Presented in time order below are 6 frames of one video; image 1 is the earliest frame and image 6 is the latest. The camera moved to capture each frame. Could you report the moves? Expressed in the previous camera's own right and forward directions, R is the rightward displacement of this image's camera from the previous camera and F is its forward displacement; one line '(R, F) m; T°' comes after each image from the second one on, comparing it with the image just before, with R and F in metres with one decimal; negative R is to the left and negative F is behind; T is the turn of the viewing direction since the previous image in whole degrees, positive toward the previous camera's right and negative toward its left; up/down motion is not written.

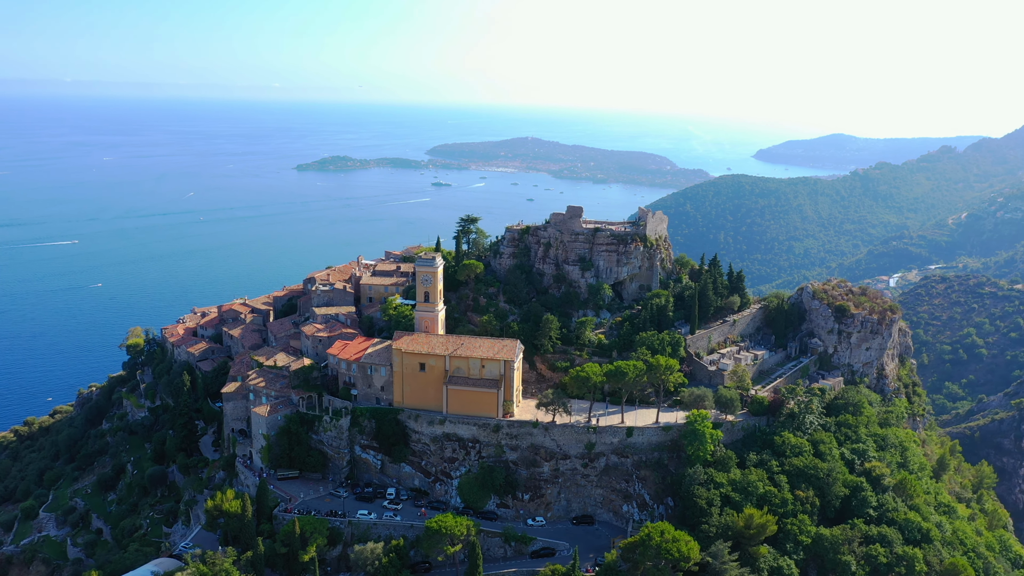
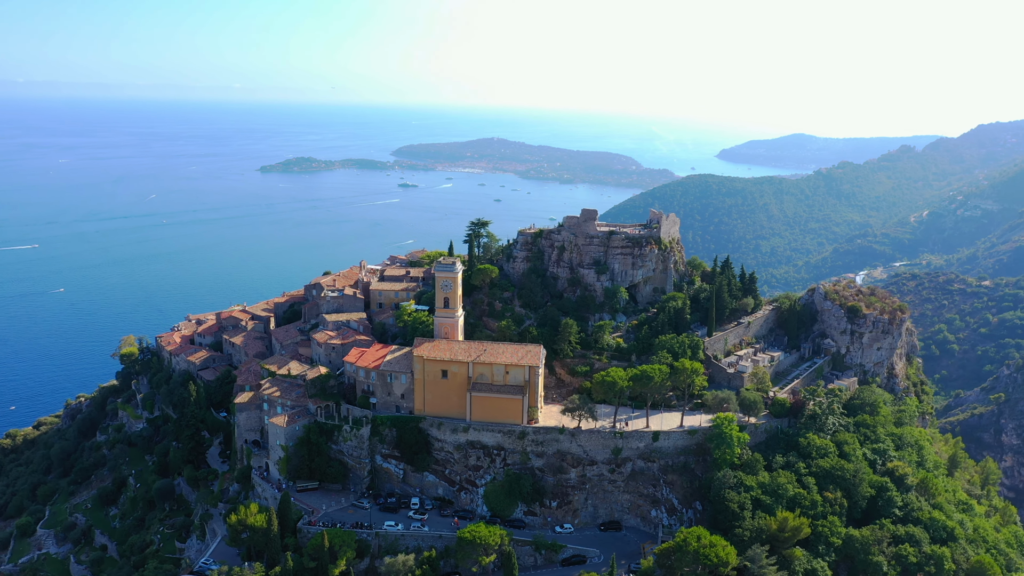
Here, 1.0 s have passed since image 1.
(-3.0, +0.6) m; +2°
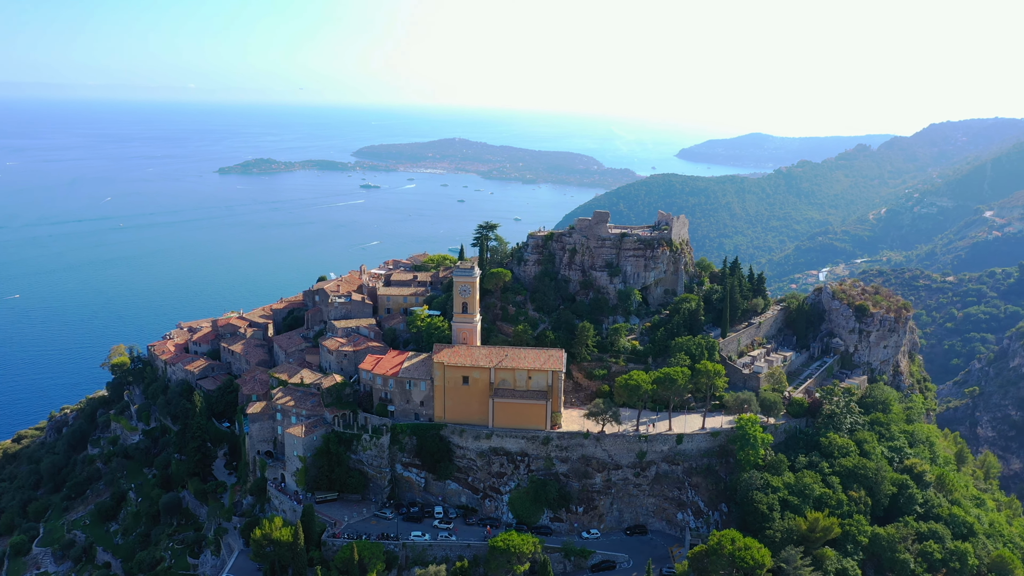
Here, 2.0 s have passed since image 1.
(-3.1, +0.6) m; +2°
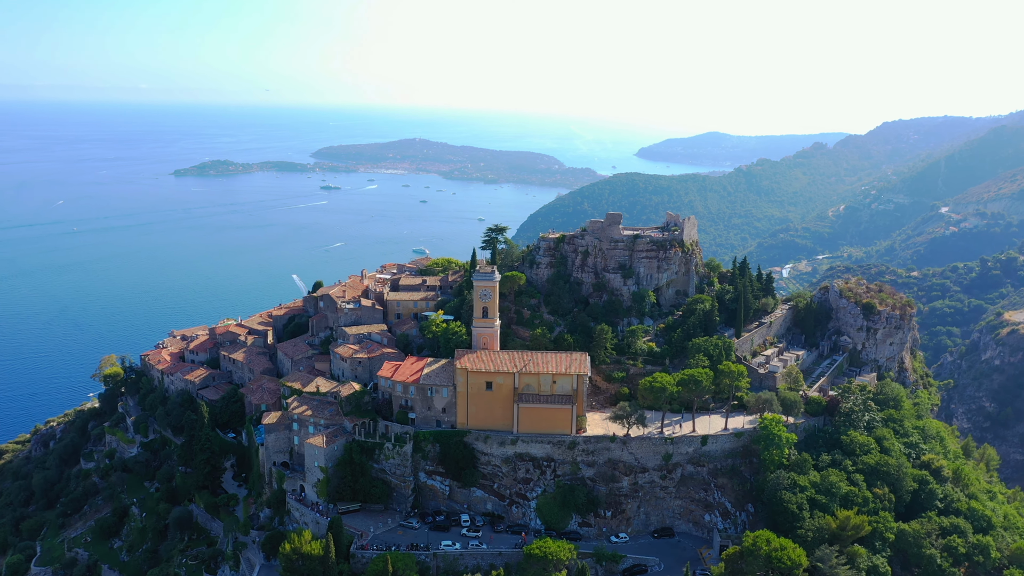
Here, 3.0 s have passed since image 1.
(-3.2, +0.5) m; +2°
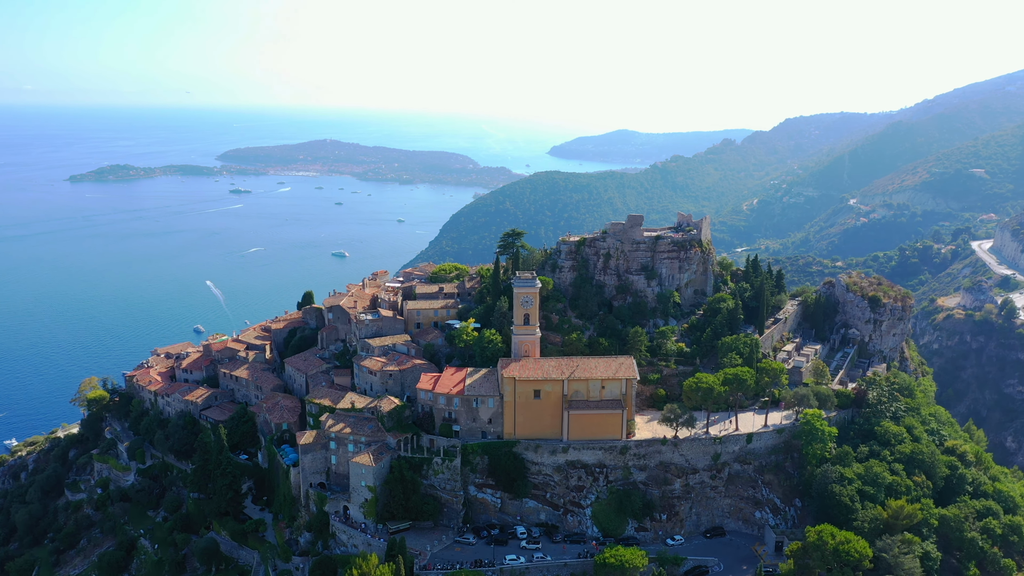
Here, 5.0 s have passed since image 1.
(-6.5, +1.0) m; +5°
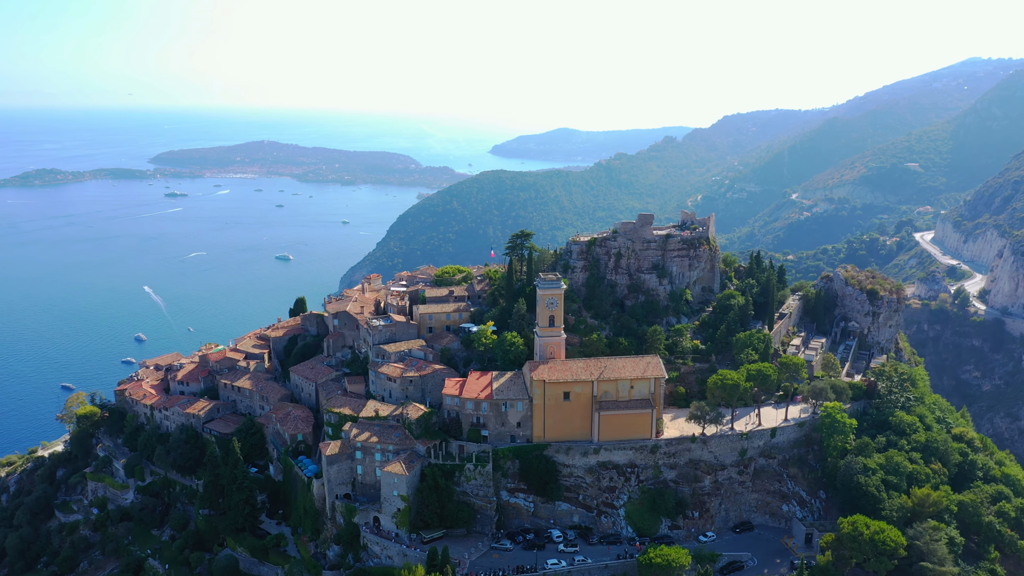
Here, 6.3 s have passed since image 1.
(-4.2, +0.5) m; +3°
